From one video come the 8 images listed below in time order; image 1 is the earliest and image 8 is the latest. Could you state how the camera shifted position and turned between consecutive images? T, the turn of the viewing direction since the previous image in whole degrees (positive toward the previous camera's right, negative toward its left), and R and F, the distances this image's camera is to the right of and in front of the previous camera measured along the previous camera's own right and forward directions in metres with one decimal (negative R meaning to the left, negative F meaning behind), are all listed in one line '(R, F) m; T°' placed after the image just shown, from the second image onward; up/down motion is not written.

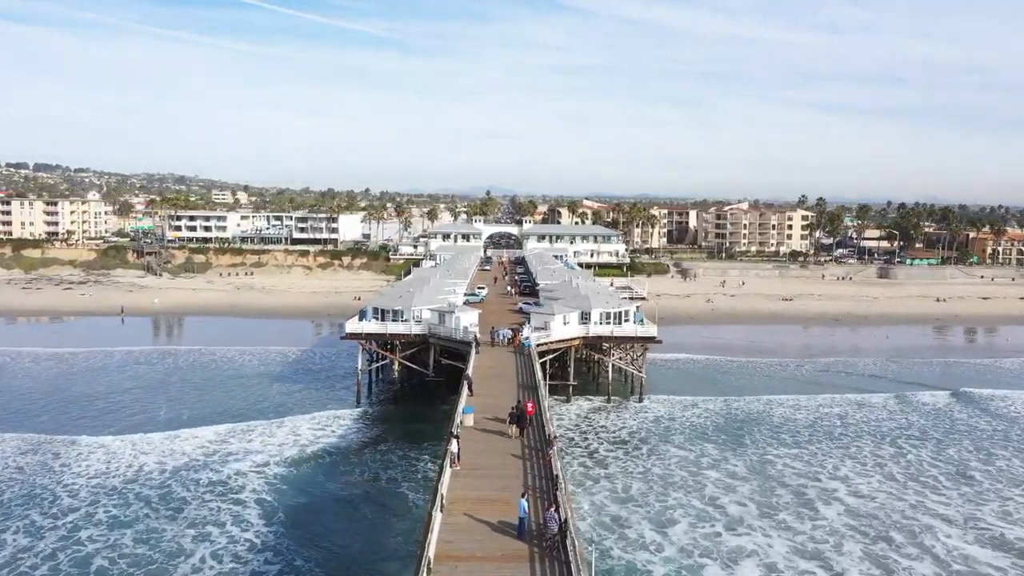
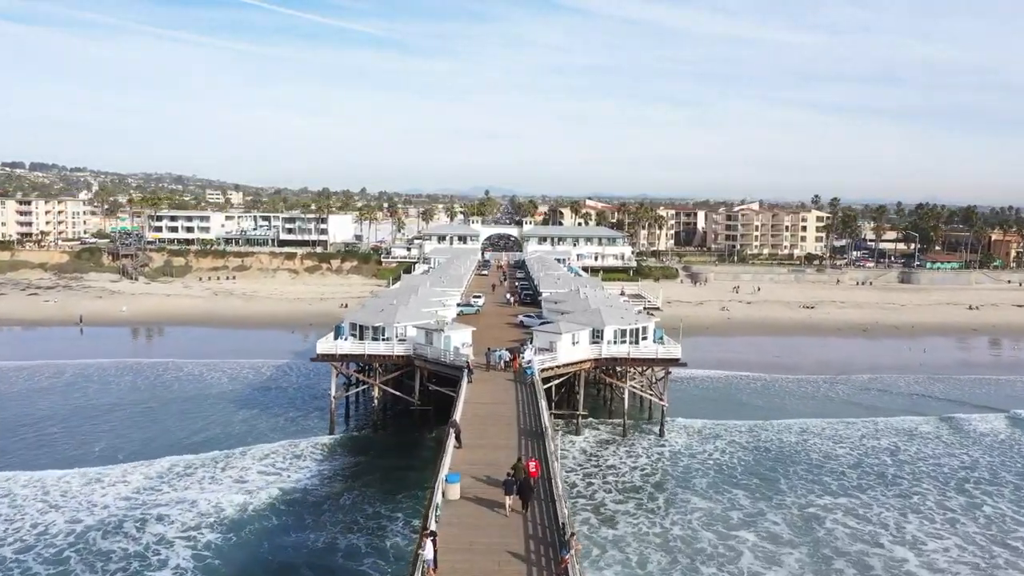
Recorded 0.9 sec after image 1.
(0.0, +6.1) m; 0°
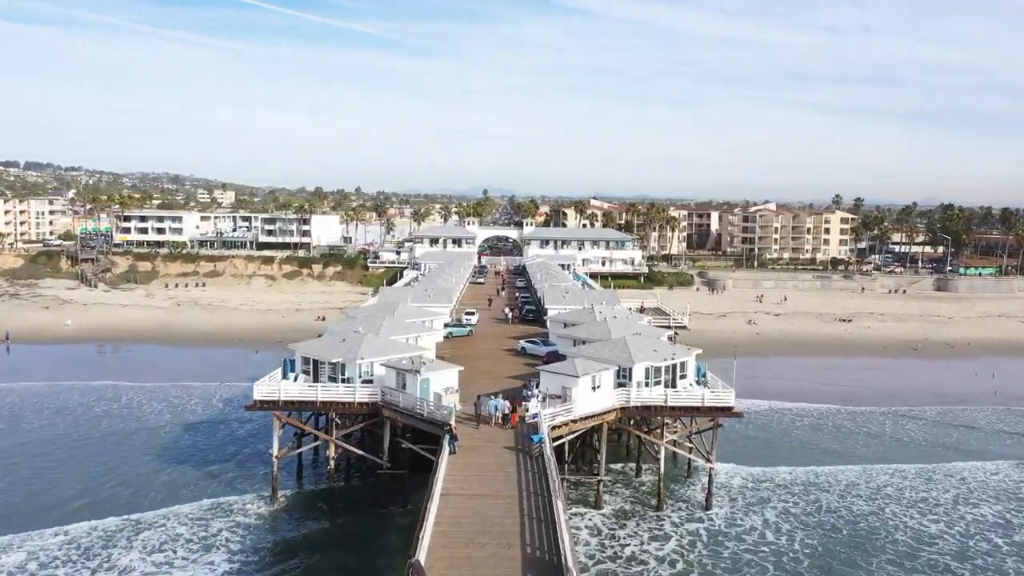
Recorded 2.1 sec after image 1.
(0.0, +8.7) m; 0°
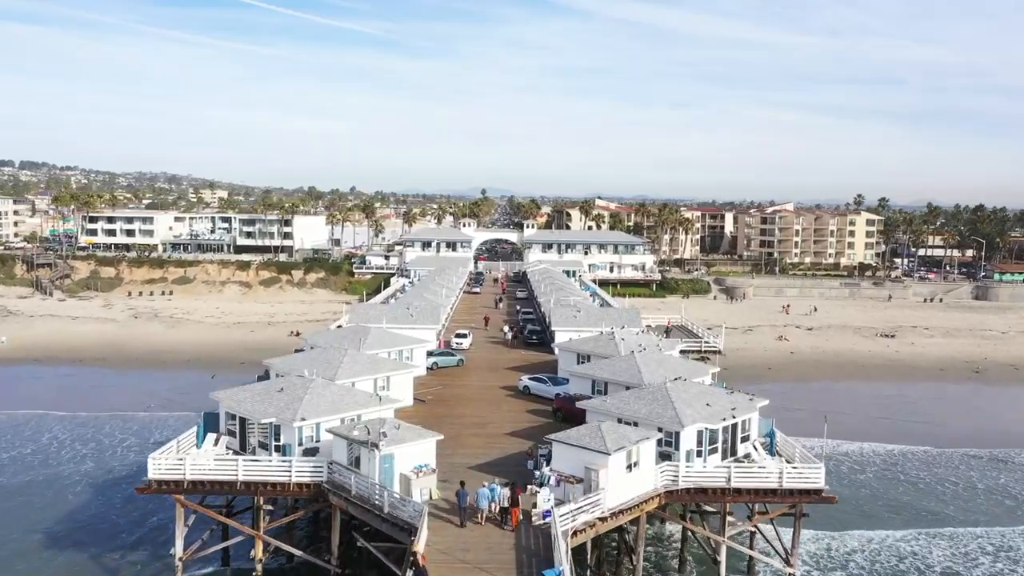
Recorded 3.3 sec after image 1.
(0.0, +7.9) m; 0°
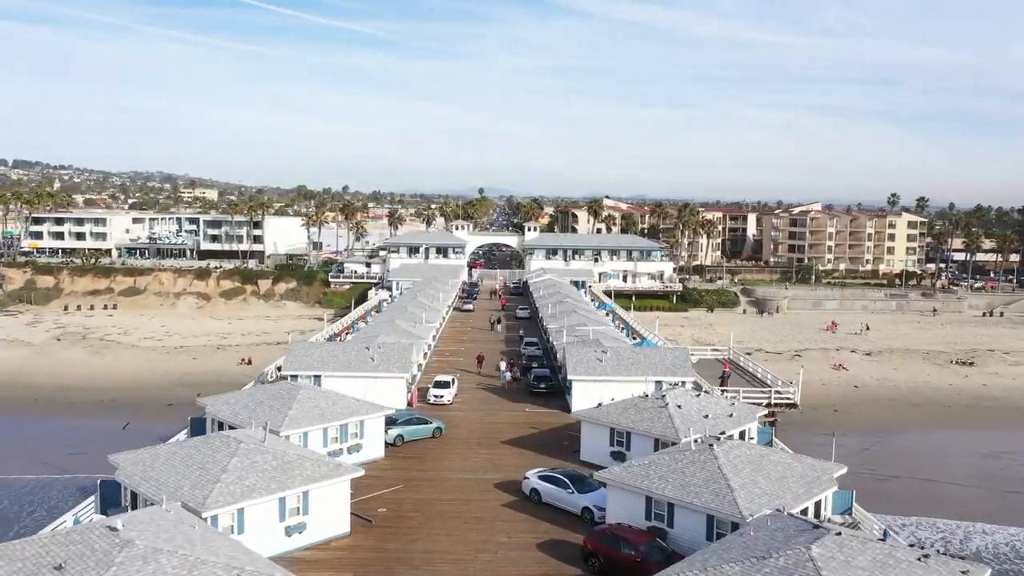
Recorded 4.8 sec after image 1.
(0.0, +10.5) m; 0°
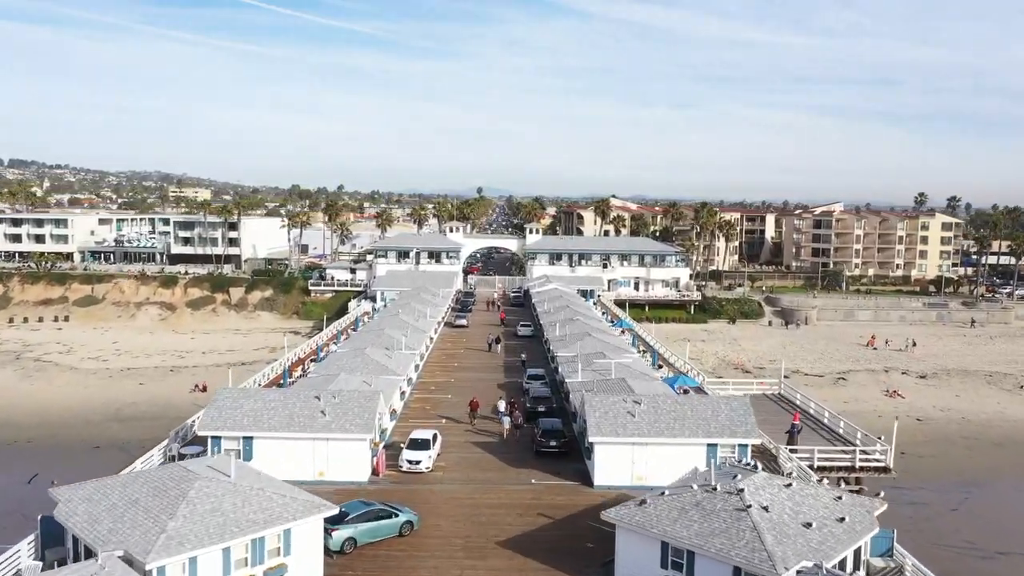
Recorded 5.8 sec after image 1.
(0.0, +7.0) m; 0°
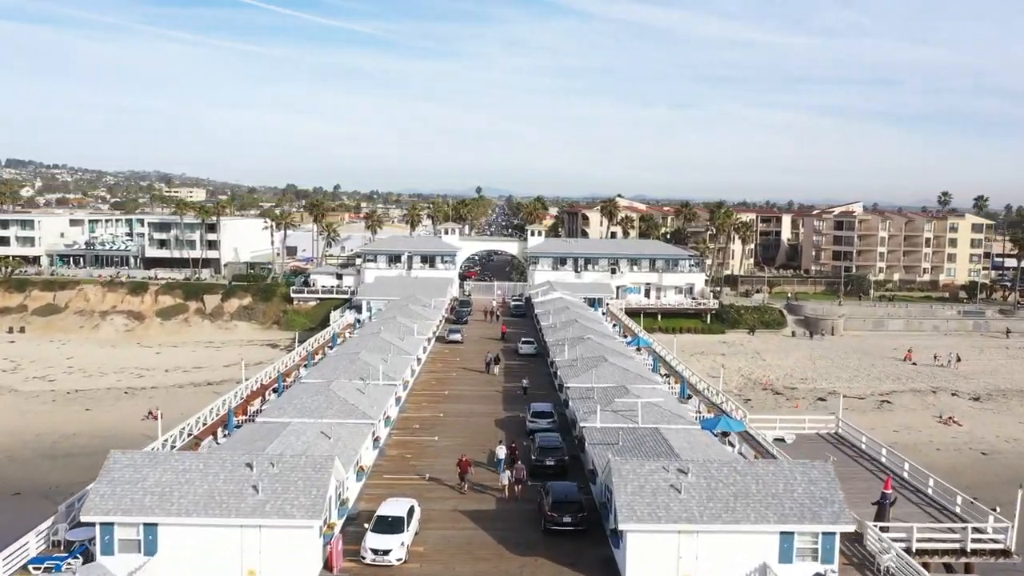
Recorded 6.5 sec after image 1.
(0.0, +5.3) m; 0°
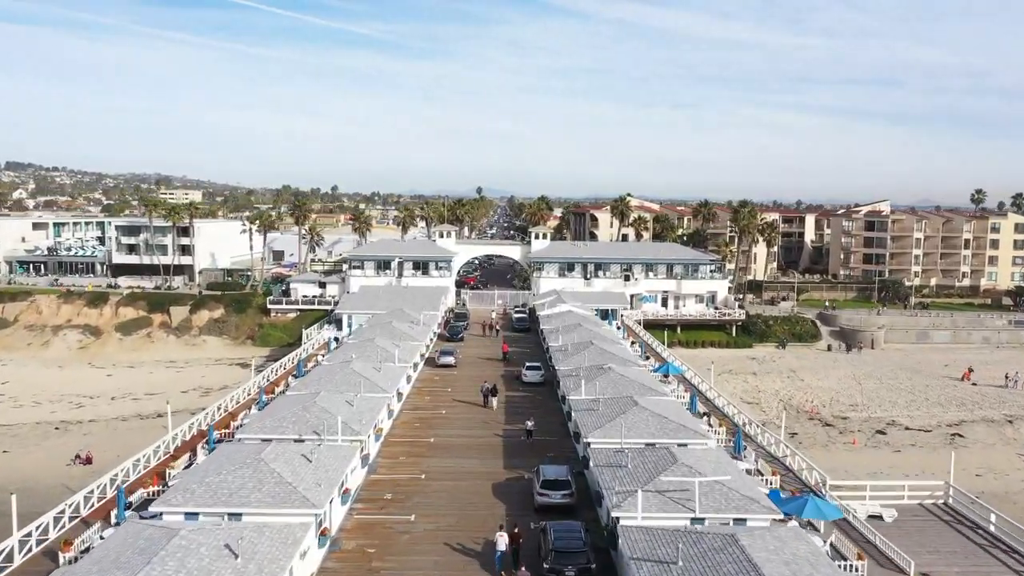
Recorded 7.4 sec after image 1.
(0.0, +6.1) m; 0°
